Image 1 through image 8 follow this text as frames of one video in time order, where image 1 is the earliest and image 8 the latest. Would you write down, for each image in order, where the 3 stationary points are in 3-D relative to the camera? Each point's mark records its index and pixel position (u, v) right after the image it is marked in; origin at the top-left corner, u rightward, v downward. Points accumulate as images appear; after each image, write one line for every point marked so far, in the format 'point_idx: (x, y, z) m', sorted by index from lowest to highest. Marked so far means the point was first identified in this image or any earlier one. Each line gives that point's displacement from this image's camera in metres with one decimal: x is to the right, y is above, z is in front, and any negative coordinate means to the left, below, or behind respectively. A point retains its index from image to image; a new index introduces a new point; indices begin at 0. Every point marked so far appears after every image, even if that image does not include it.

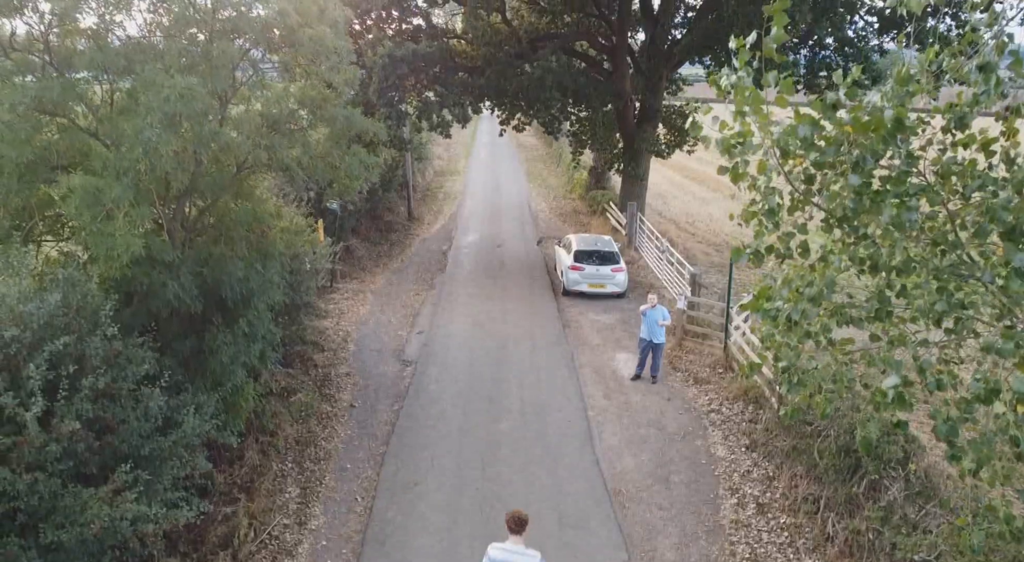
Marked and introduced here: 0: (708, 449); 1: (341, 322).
0: (+2.8, -2.4, +9.9) m
1: (-3.9, -0.9, +15.4) m
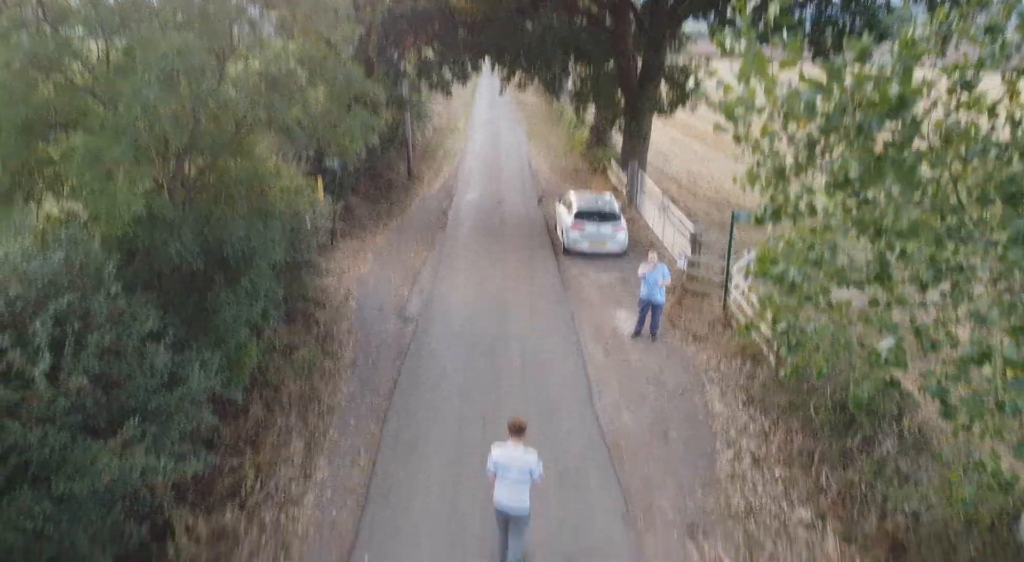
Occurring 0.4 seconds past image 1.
0: (+2.8, -1.8, +10.0) m
1: (-3.8, 0.0, +15.5) m
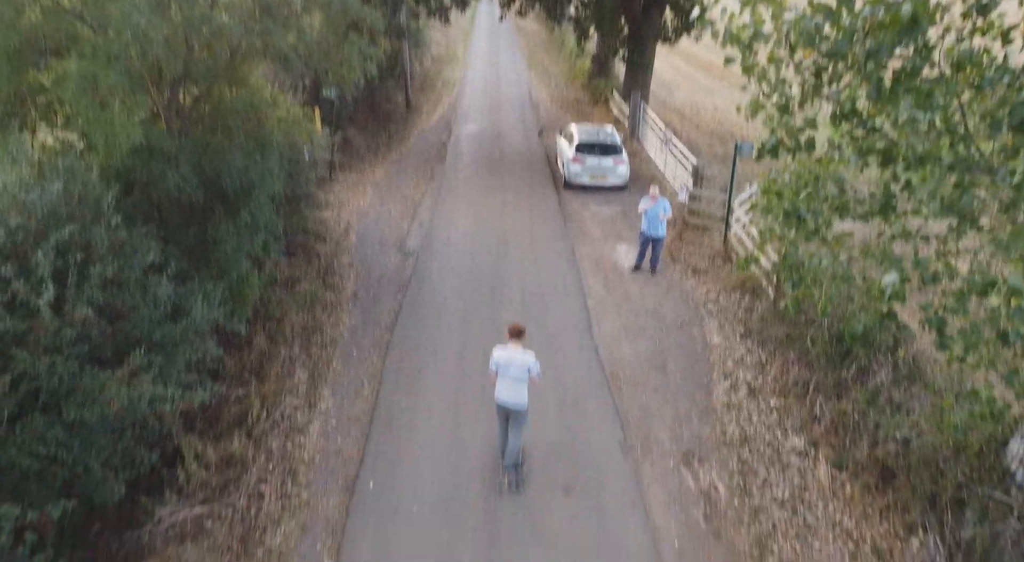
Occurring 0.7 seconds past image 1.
0: (+2.9, -0.8, +10.2) m
1: (-3.8, +1.5, +15.4) m
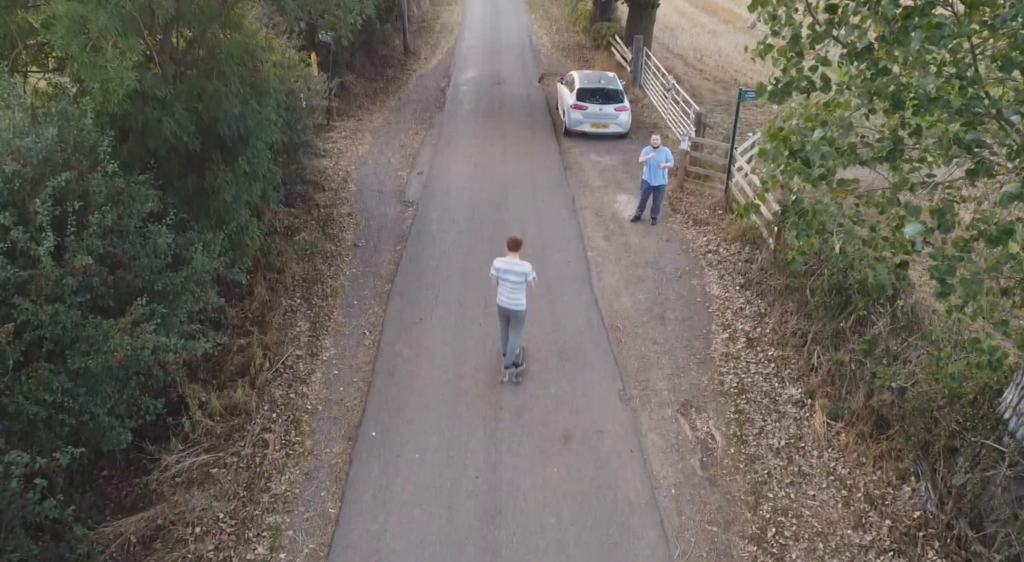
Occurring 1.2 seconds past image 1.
0: (+2.9, -0.1, +10.2) m
1: (-3.8, +2.7, +15.2) m
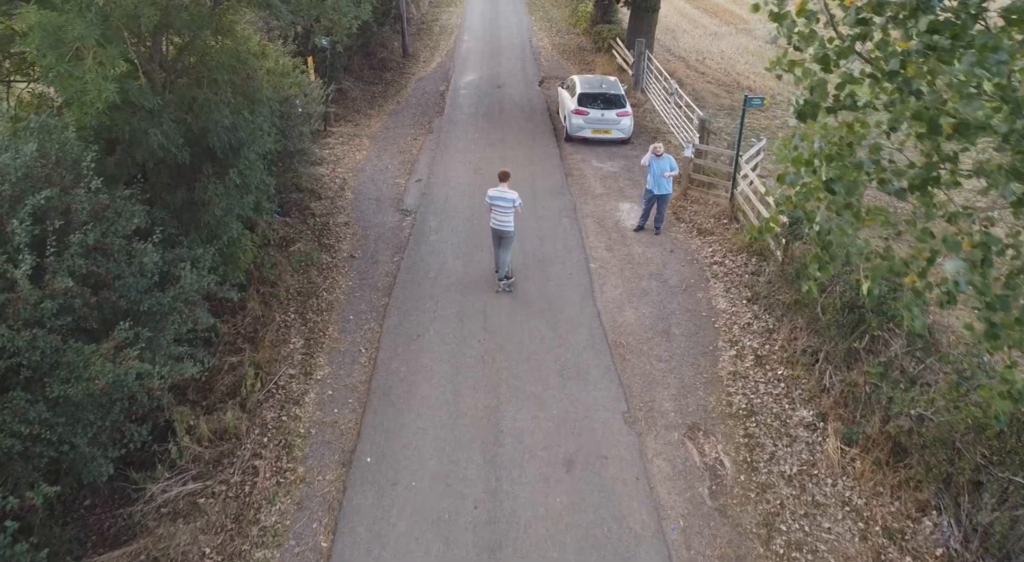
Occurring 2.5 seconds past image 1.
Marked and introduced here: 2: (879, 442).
0: (+2.9, -0.3, +9.9) m
1: (-3.8, +2.5, +14.9) m
2: (+3.6, -1.6, +6.8) m
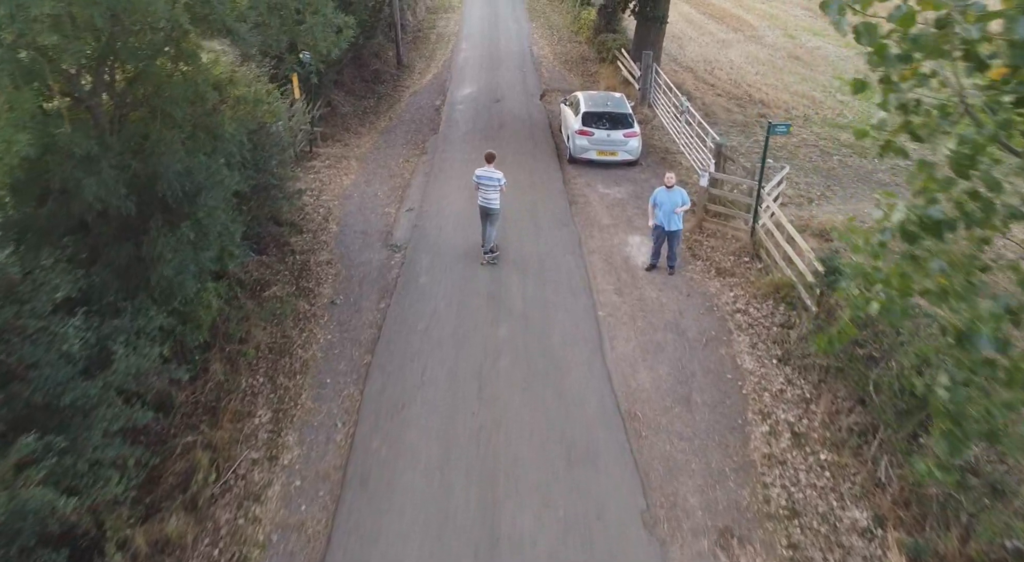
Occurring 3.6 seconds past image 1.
0: (+2.8, -1.0, +8.7) m
1: (-3.8, +1.7, +13.8) m
2: (+3.6, -2.3, +5.6) m
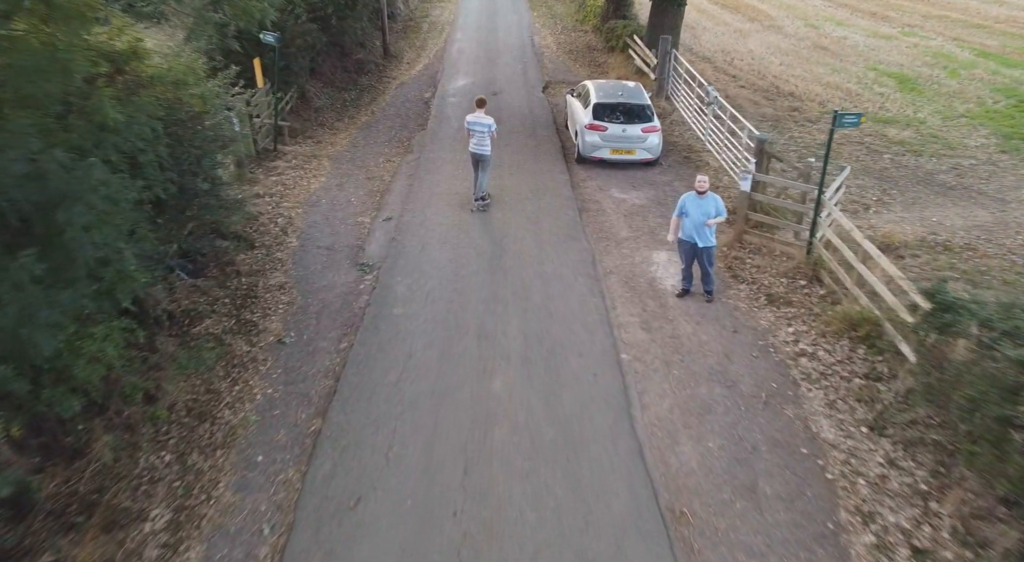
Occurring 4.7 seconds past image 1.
0: (+2.8, -1.4, +6.5) m
1: (-3.9, +1.3, +11.6) m
2: (+3.6, -2.7, +3.3) m
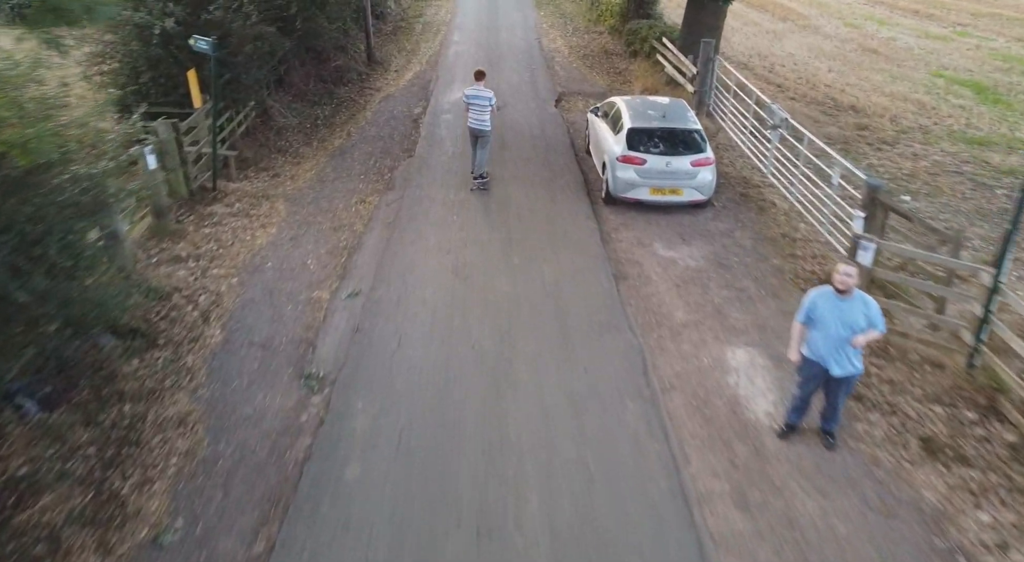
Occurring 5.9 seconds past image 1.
0: (+3.0, -2.5, +3.4) m
1: (-3.7, +0.2, +8.5) m
2: (+3.7, -3.8, +0.3) m
